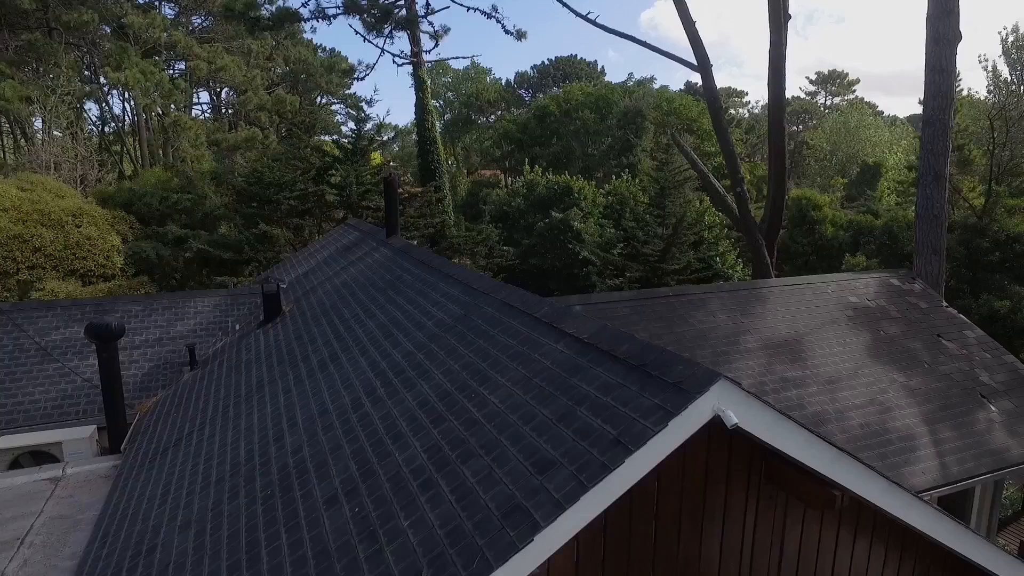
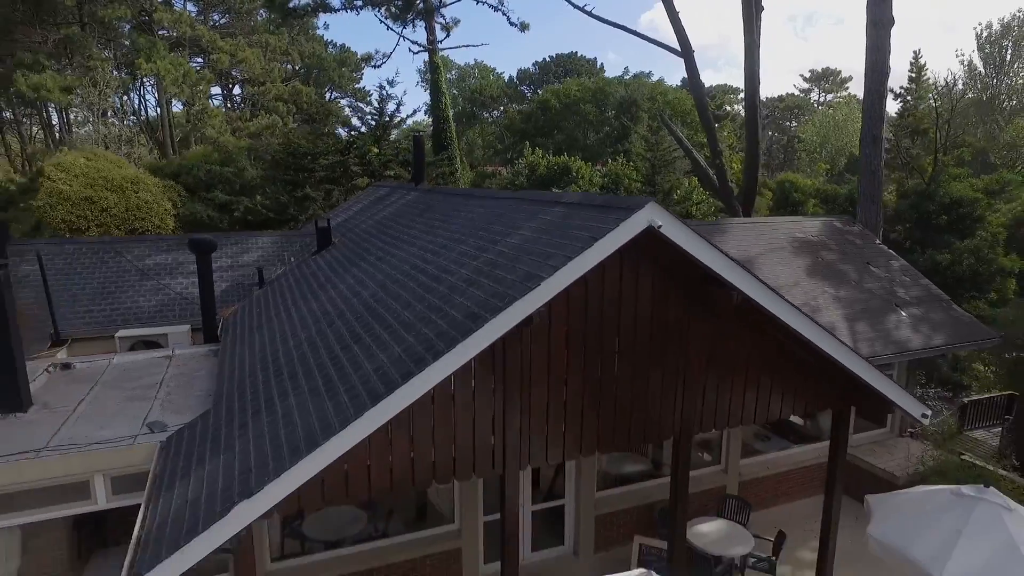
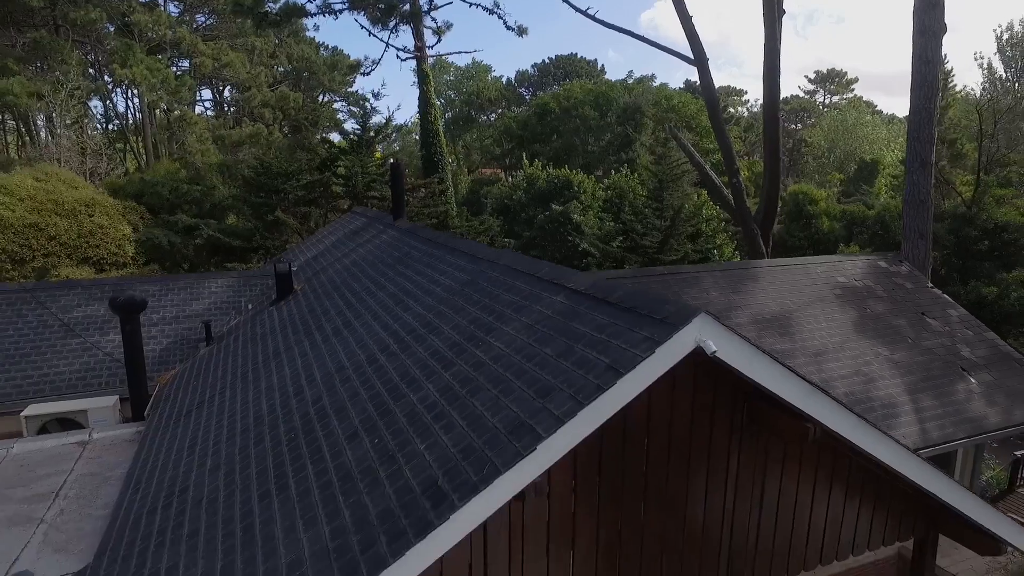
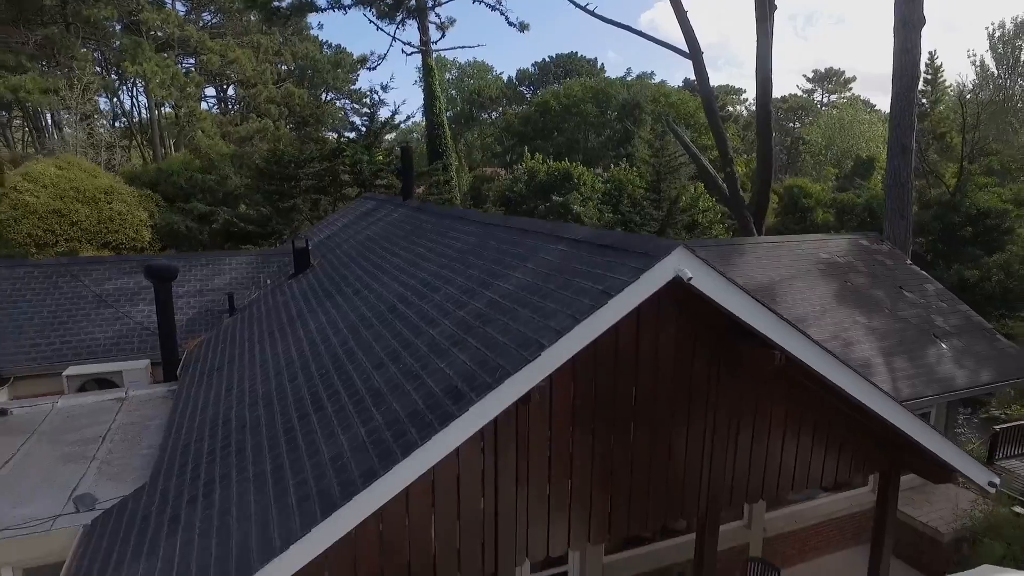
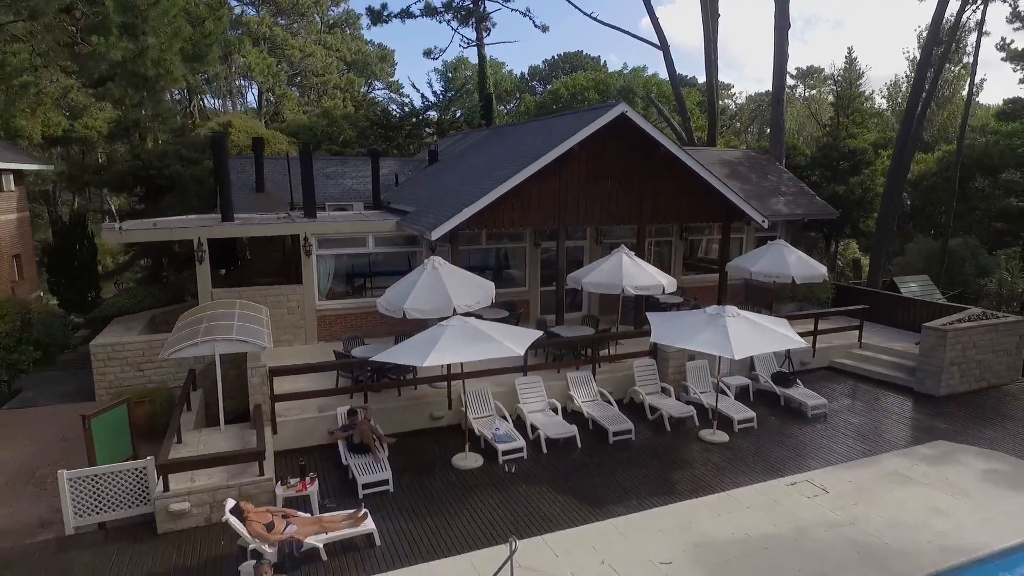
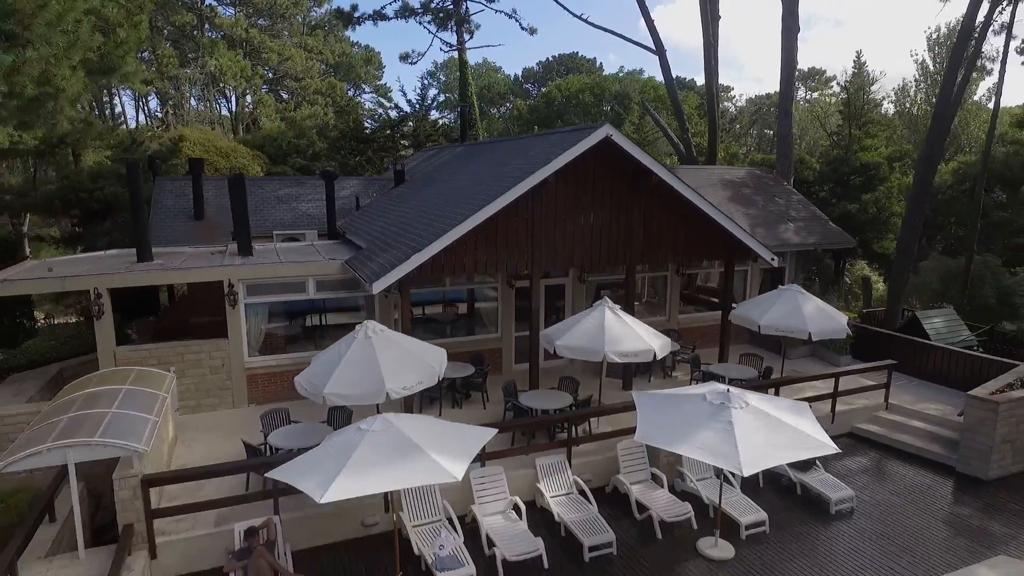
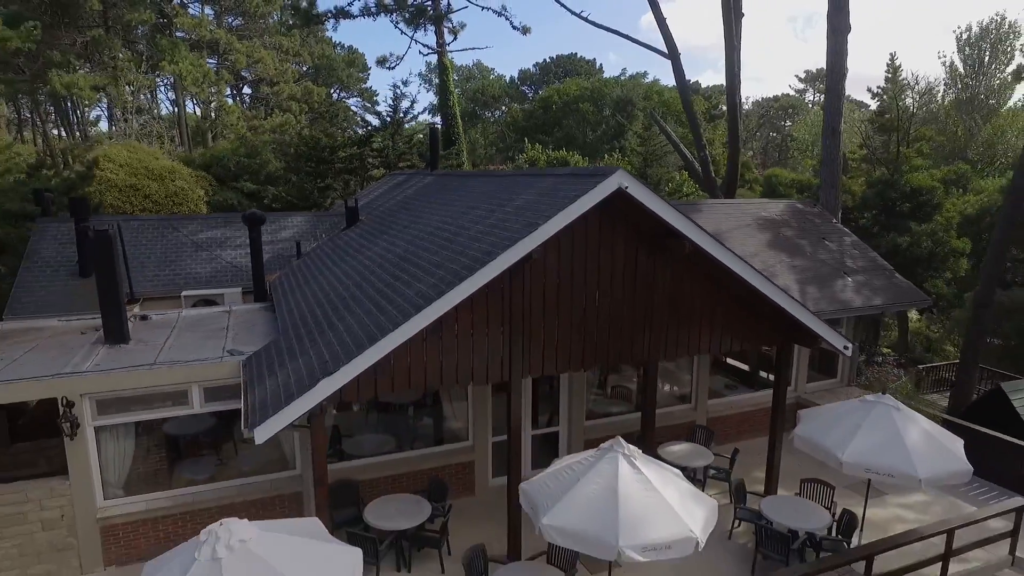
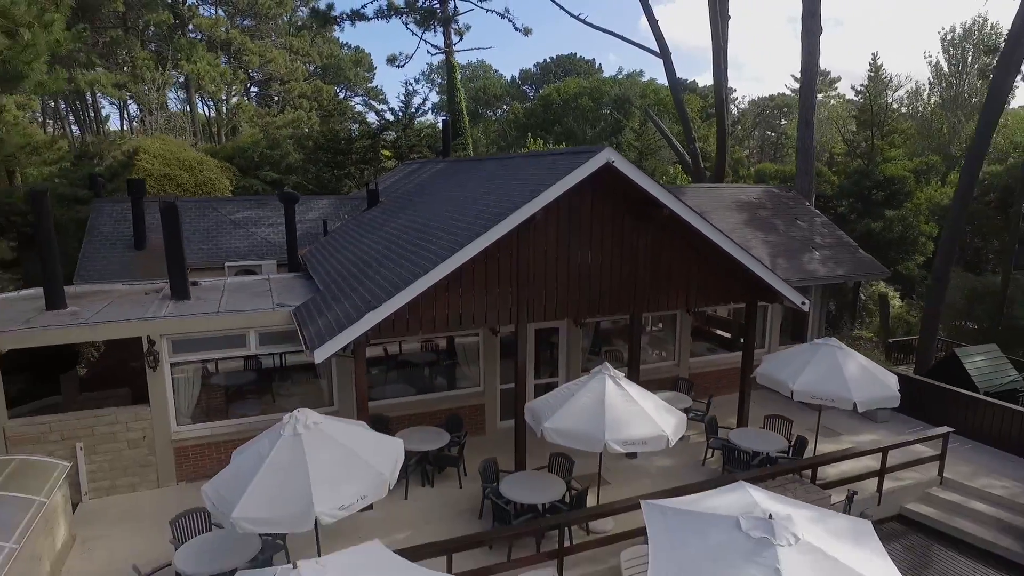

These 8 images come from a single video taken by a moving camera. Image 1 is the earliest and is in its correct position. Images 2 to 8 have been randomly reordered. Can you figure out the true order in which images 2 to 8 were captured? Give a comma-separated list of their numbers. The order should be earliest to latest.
3, 4, 2, 7, 8, 6, 5
